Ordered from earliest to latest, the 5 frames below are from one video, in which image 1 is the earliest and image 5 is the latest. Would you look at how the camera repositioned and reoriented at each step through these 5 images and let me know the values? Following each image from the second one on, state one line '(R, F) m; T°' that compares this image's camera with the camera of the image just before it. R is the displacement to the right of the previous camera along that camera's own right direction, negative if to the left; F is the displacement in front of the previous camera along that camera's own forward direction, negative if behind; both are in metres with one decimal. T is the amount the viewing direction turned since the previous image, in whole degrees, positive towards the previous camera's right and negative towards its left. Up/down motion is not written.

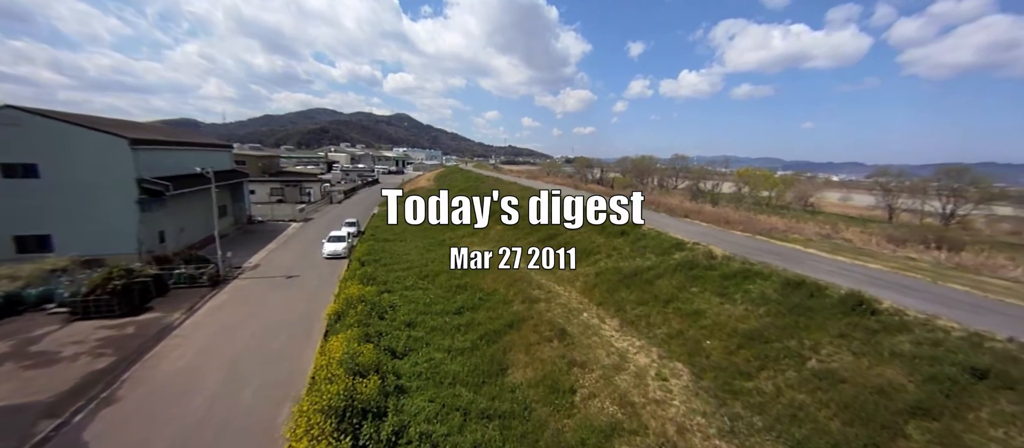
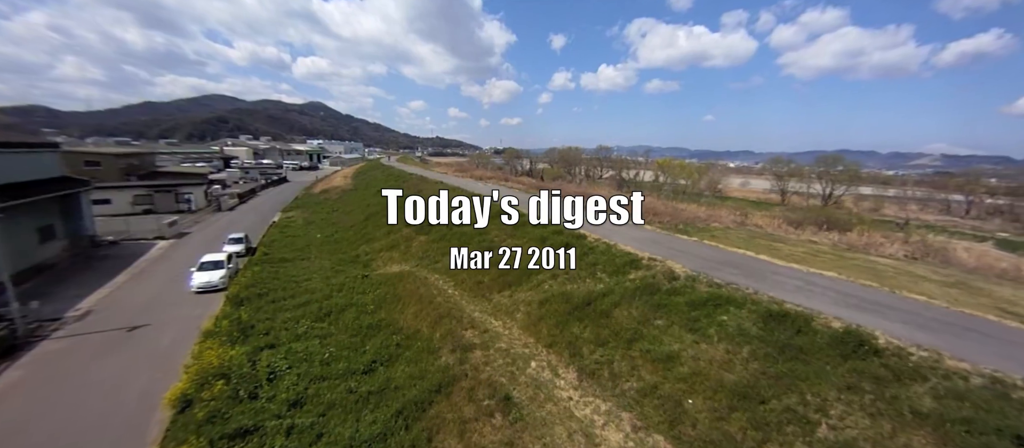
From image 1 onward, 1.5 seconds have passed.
(+0.2, +2.1) m; +11°
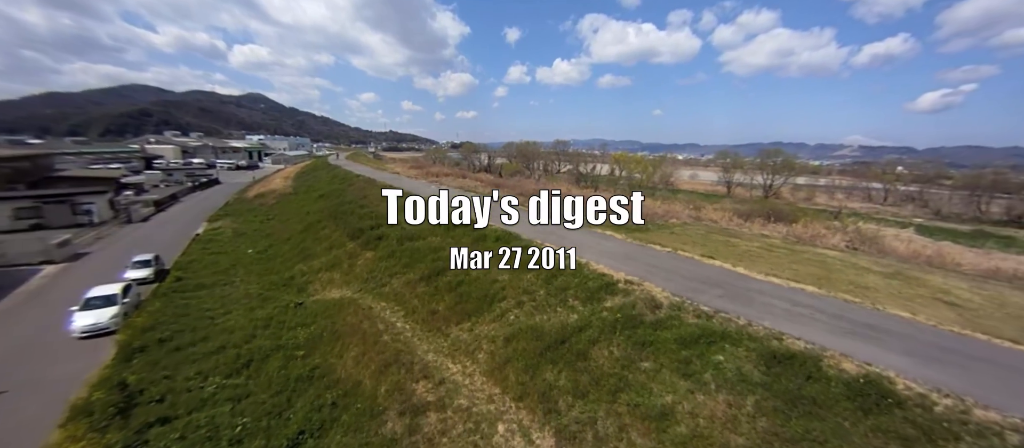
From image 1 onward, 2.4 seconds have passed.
(0.0, +1.3) m; +6°
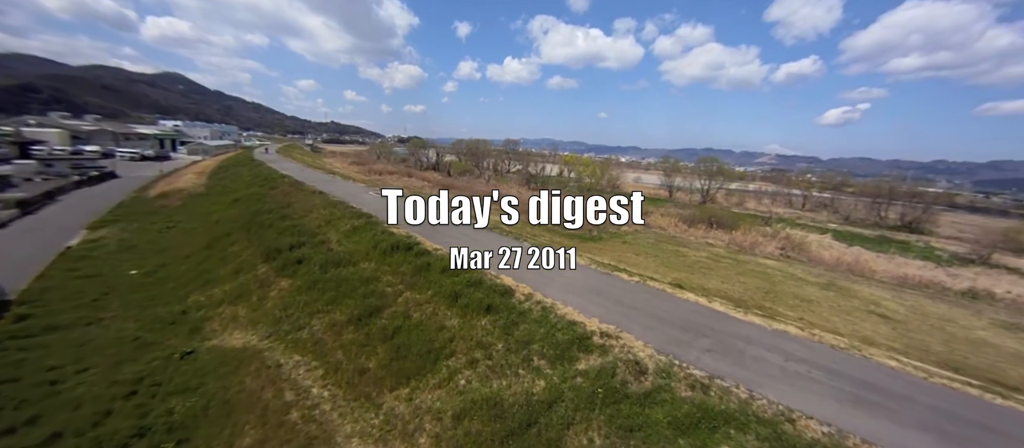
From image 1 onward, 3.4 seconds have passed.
(0.0, +1.5) m; +8°
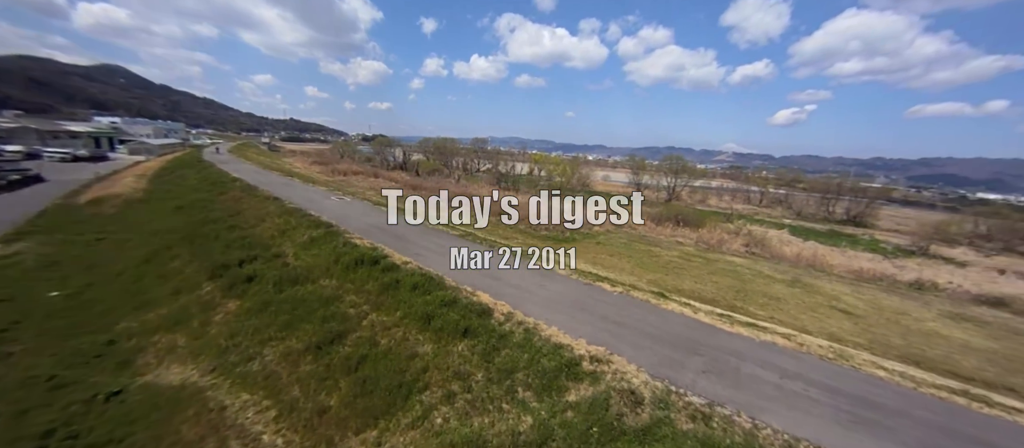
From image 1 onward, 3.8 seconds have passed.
(-0.1, +0.6) m; +5°
